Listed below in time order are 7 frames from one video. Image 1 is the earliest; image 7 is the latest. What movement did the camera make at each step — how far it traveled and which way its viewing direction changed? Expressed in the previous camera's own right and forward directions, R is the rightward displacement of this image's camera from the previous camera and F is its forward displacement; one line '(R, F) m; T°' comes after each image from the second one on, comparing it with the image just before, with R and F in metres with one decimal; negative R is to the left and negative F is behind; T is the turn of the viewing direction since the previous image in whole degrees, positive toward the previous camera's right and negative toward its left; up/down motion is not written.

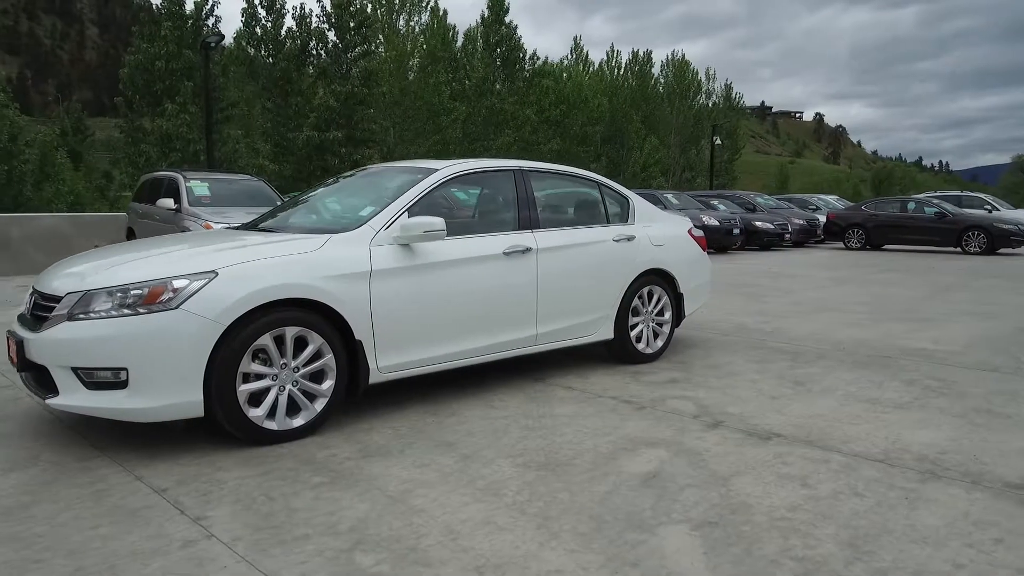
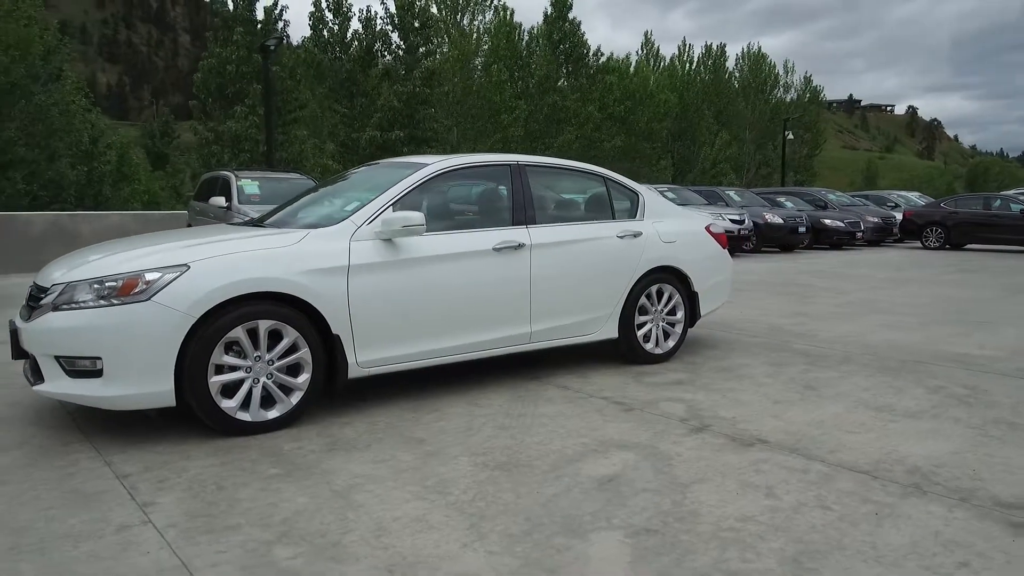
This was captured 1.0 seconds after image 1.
(+0.6, +0.1) m; -6°
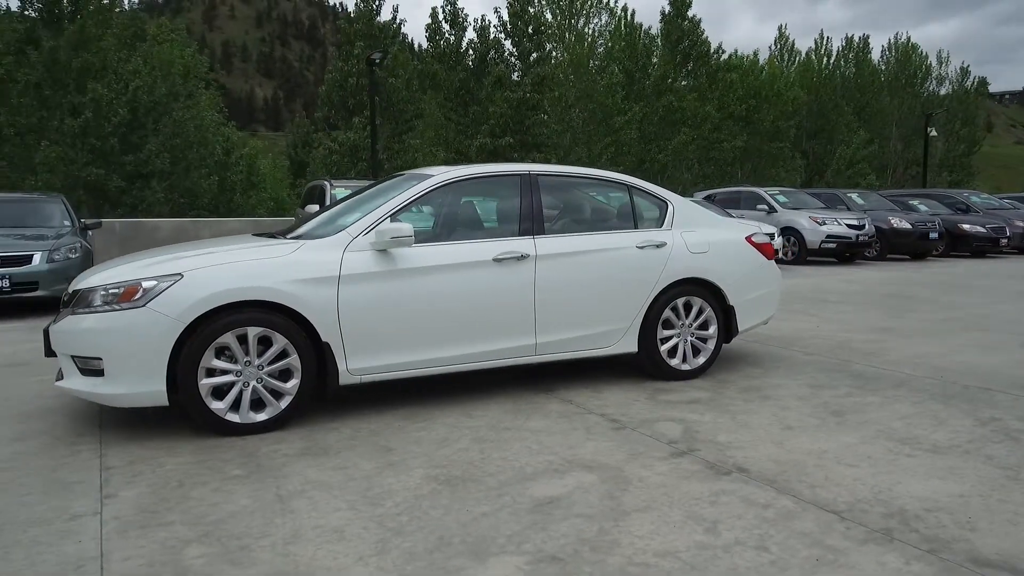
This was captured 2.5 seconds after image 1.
(+1.0, +0.1) m; -10°
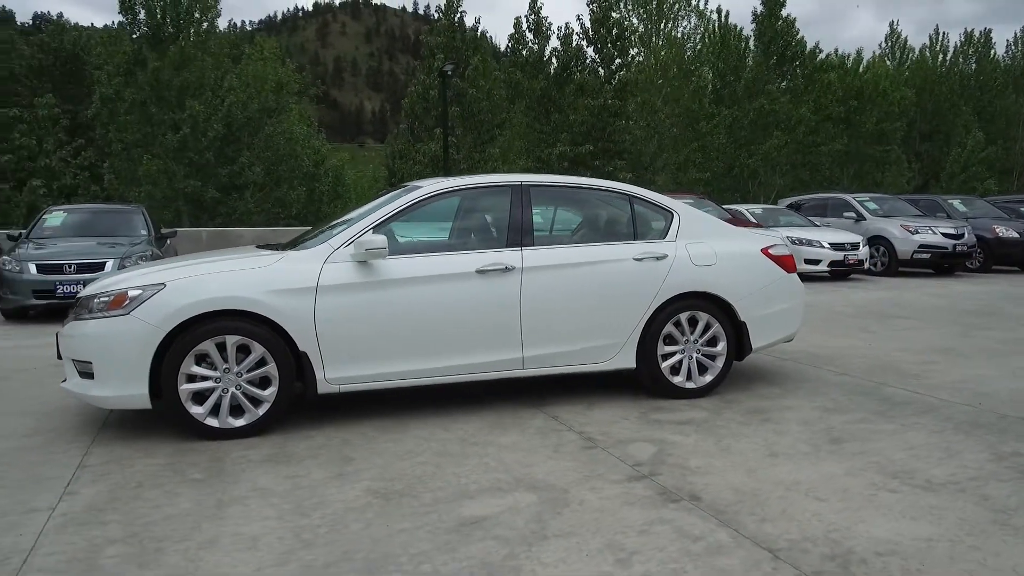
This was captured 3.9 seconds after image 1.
(+0.9, +0.1) m; -8°
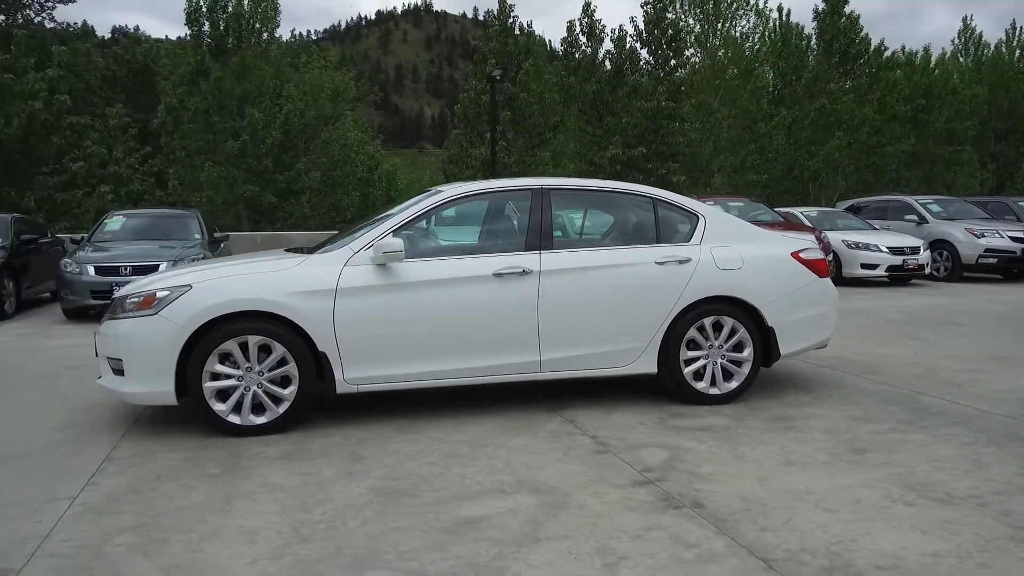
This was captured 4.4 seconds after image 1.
(+0.3, 0.0) m; -5°
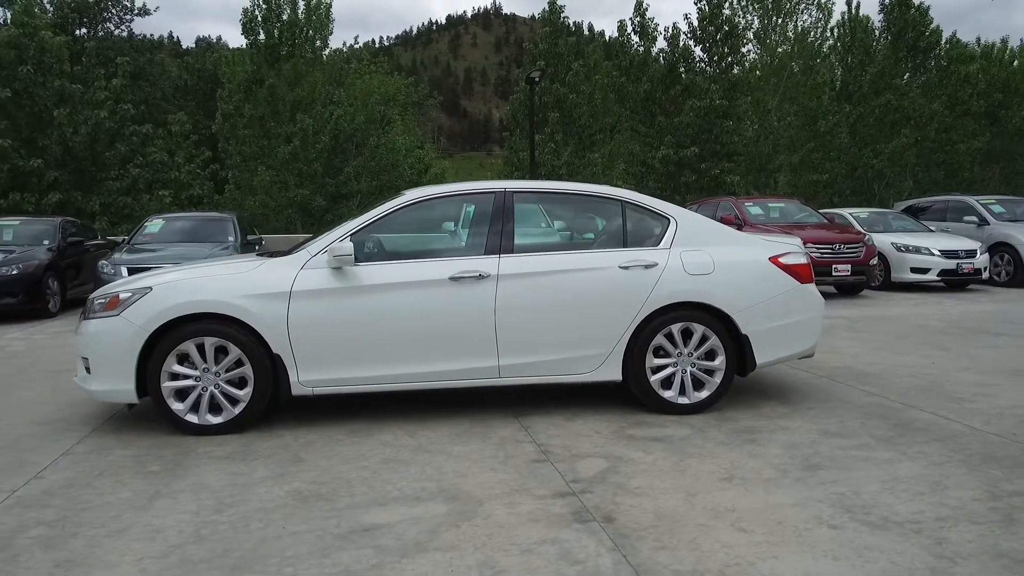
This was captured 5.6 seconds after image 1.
(+0.9, +0.1) m; -5°
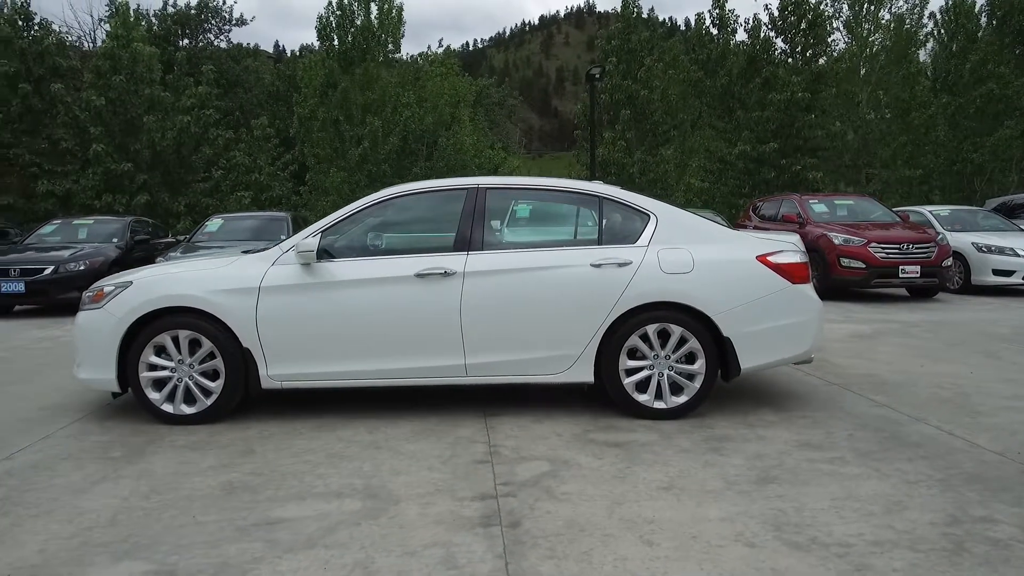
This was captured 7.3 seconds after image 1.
(+0.9, +0.2) m; -7°
